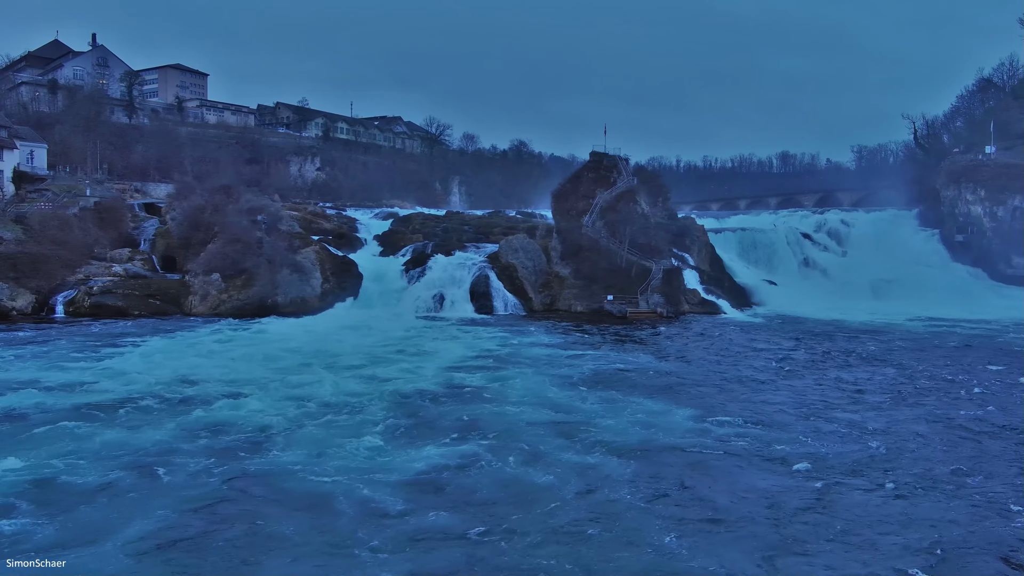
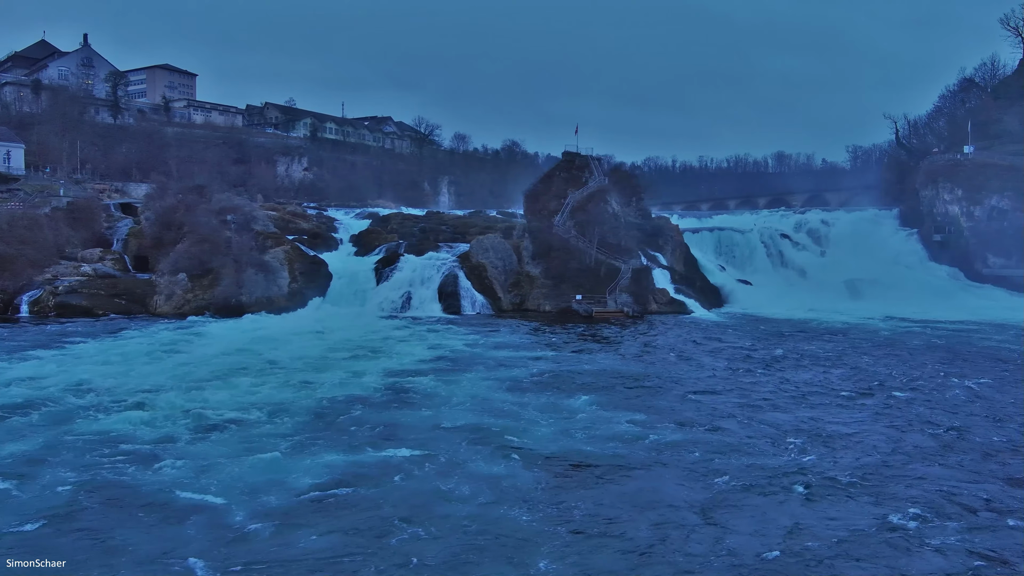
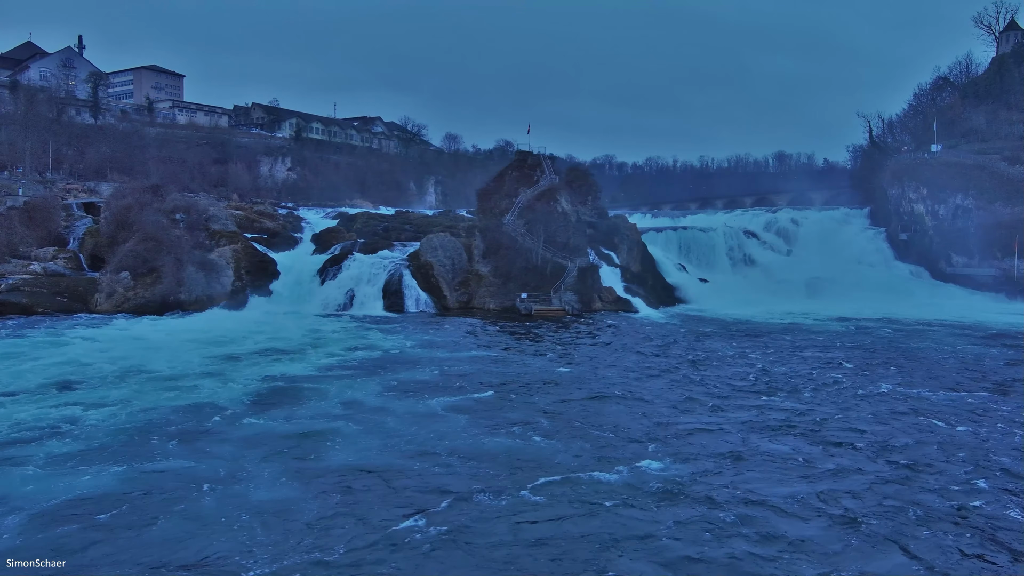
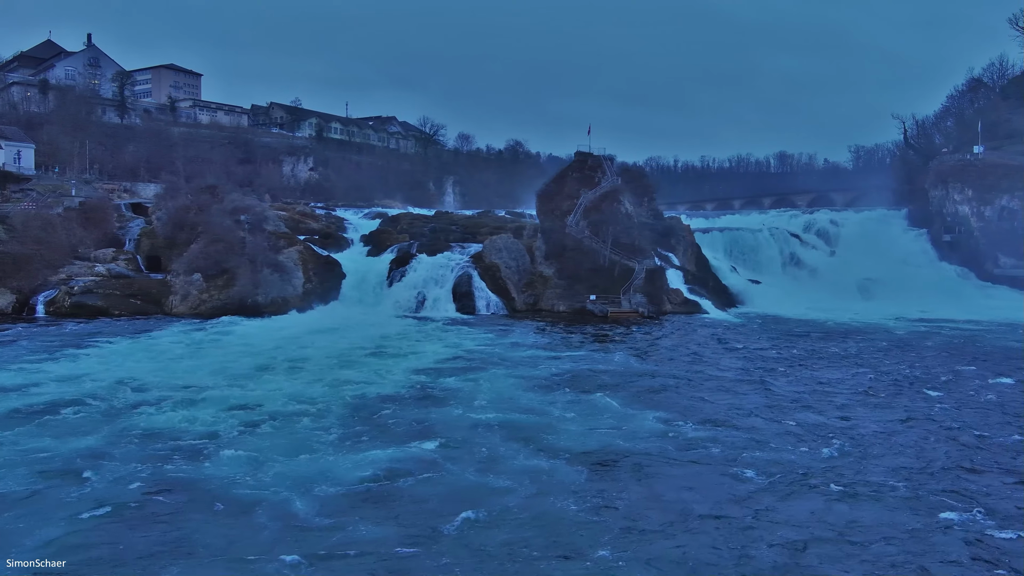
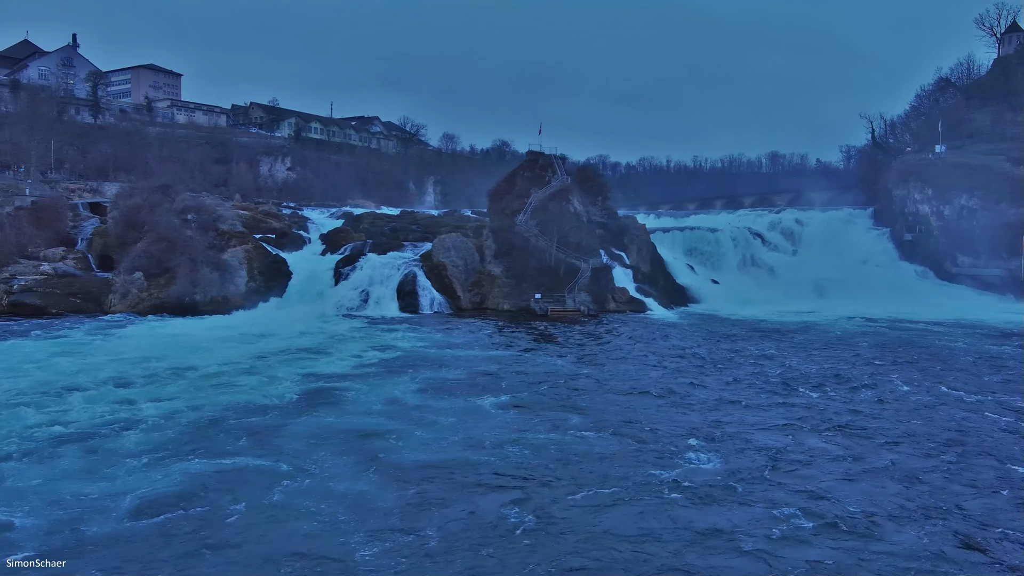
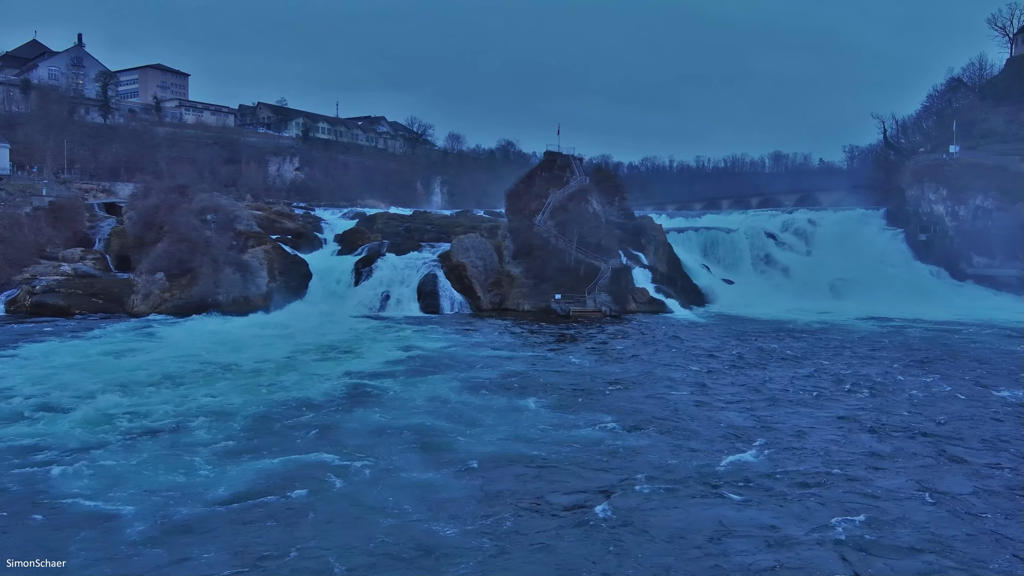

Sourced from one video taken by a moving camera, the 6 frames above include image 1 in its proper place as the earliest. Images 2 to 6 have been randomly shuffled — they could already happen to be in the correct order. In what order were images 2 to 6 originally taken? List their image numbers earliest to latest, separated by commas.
4, 2, 6, 5, 3
